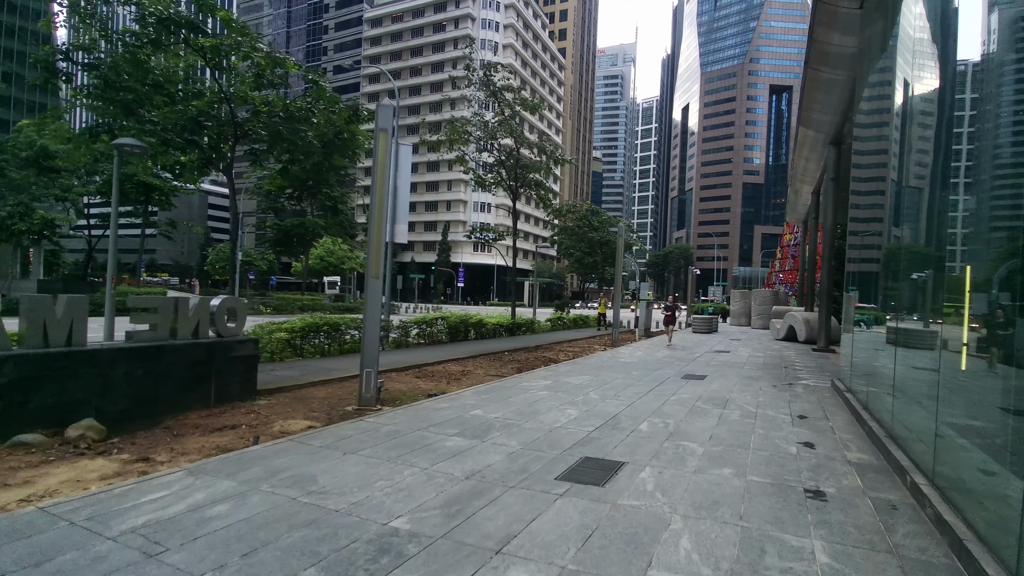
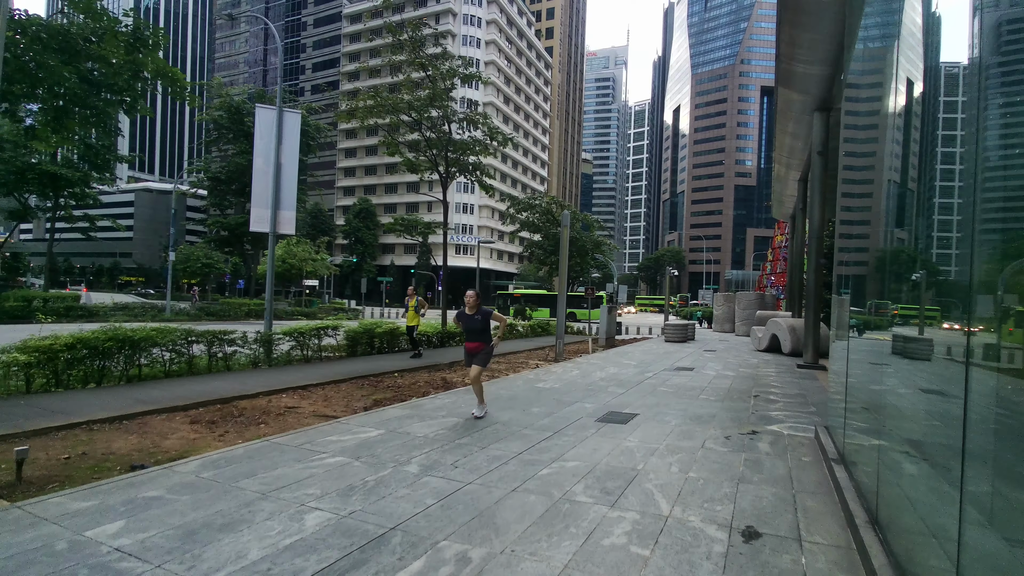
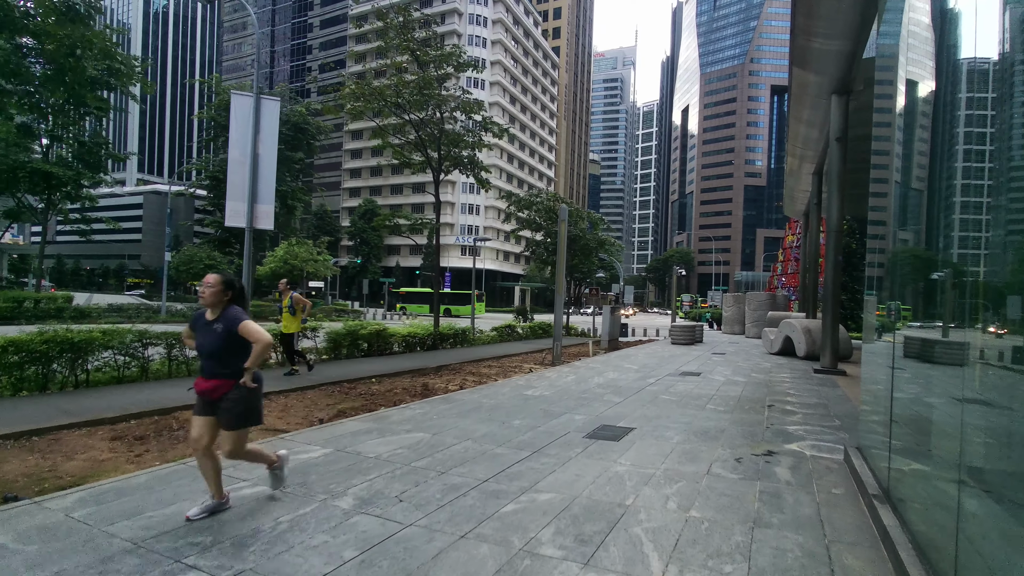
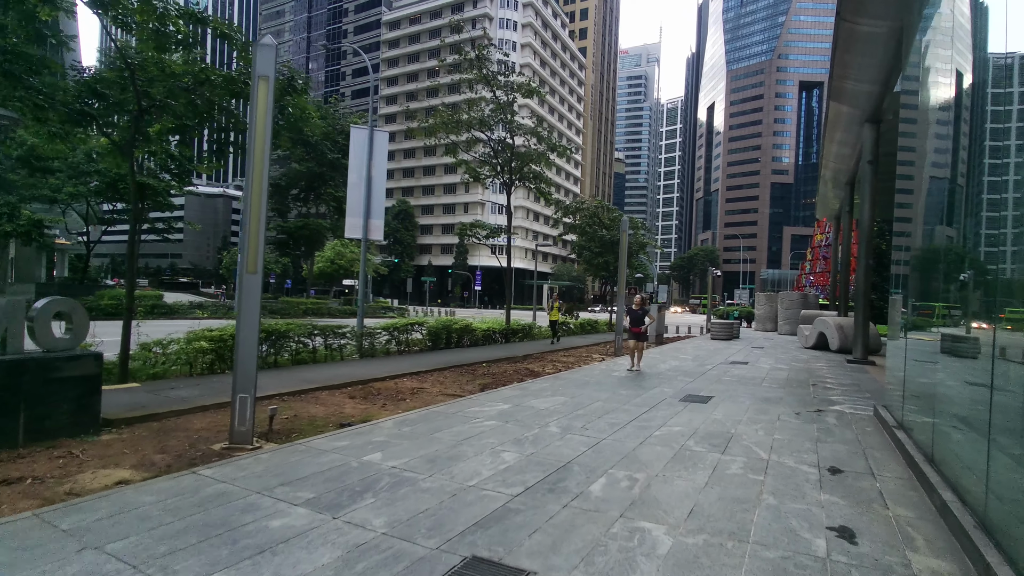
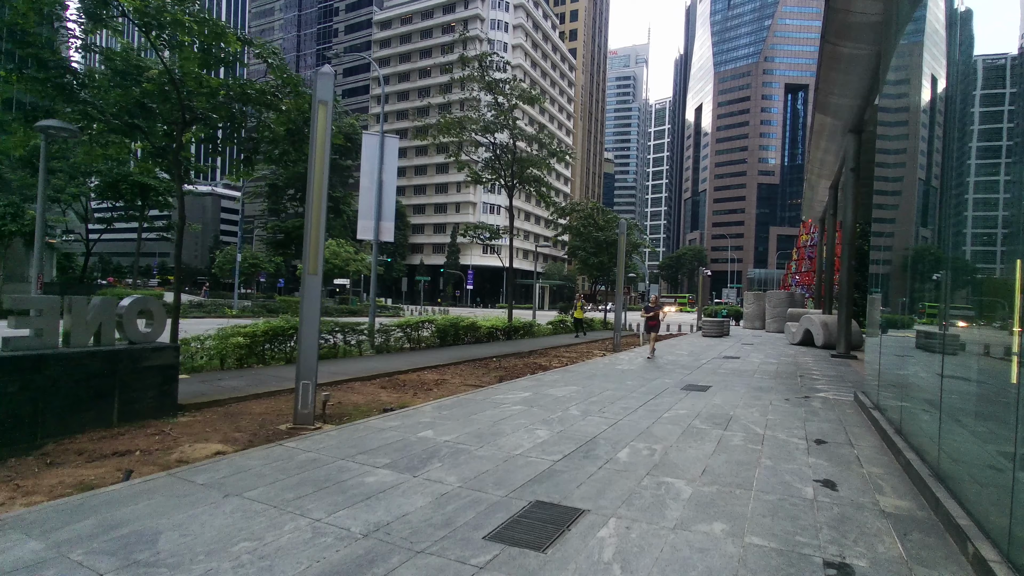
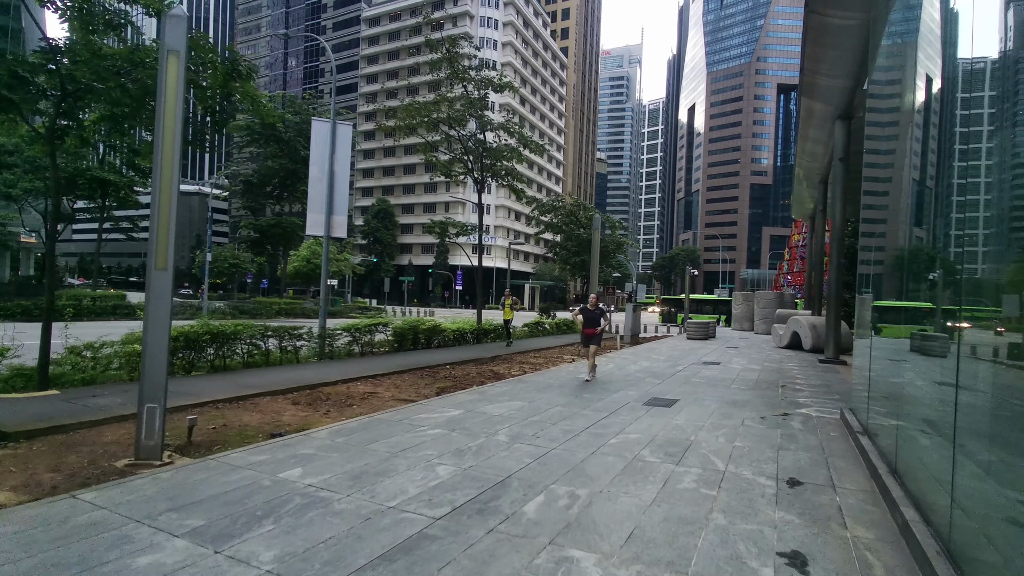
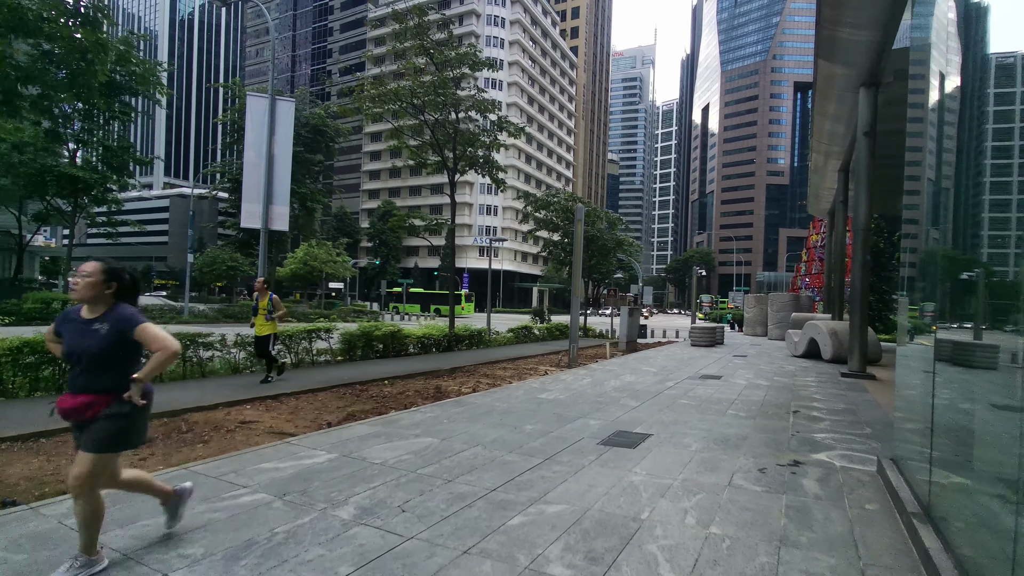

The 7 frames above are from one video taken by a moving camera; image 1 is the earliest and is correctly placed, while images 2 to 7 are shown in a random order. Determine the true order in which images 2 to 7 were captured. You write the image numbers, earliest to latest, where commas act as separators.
5, 4, 6, 2, 3, 7
